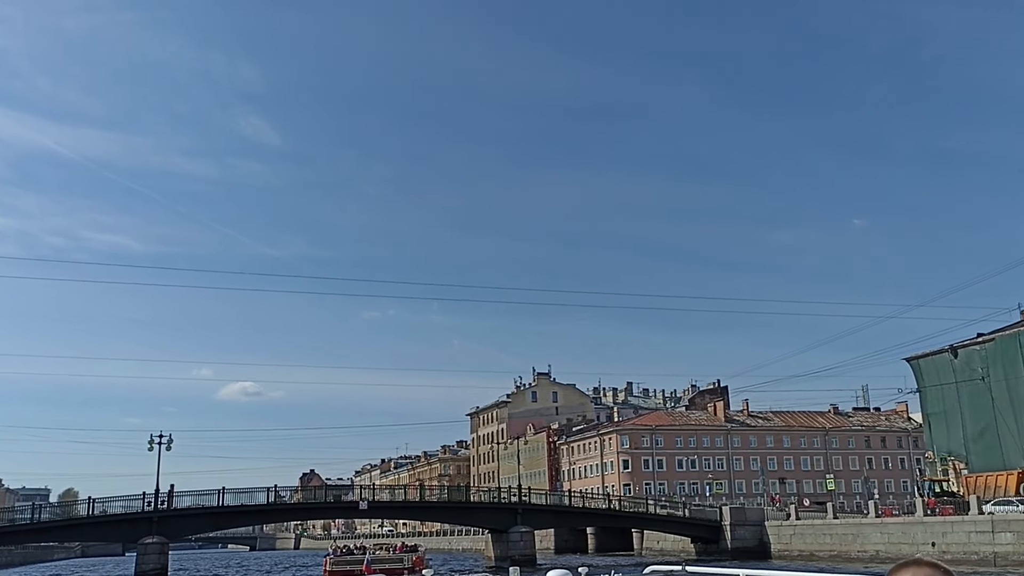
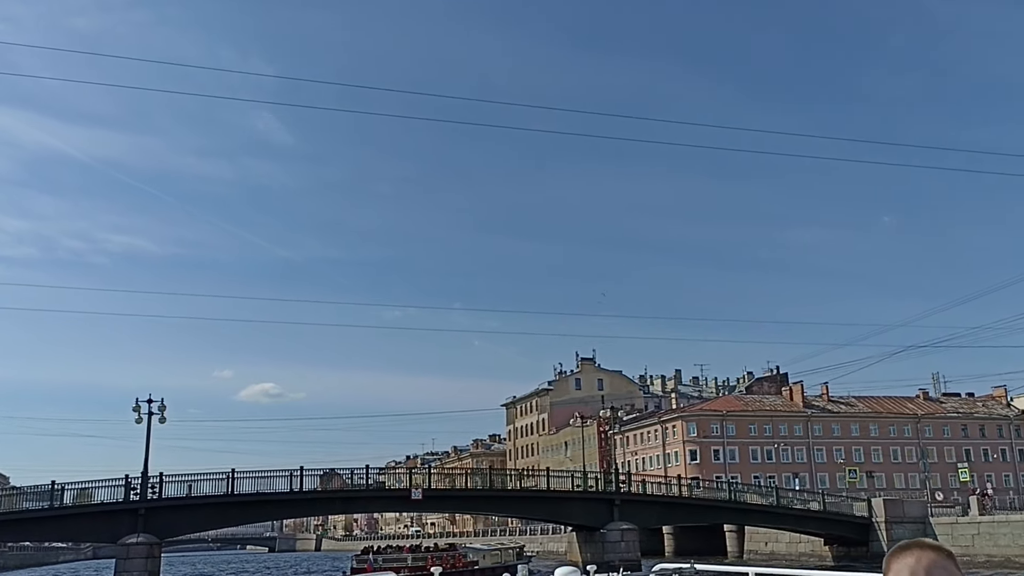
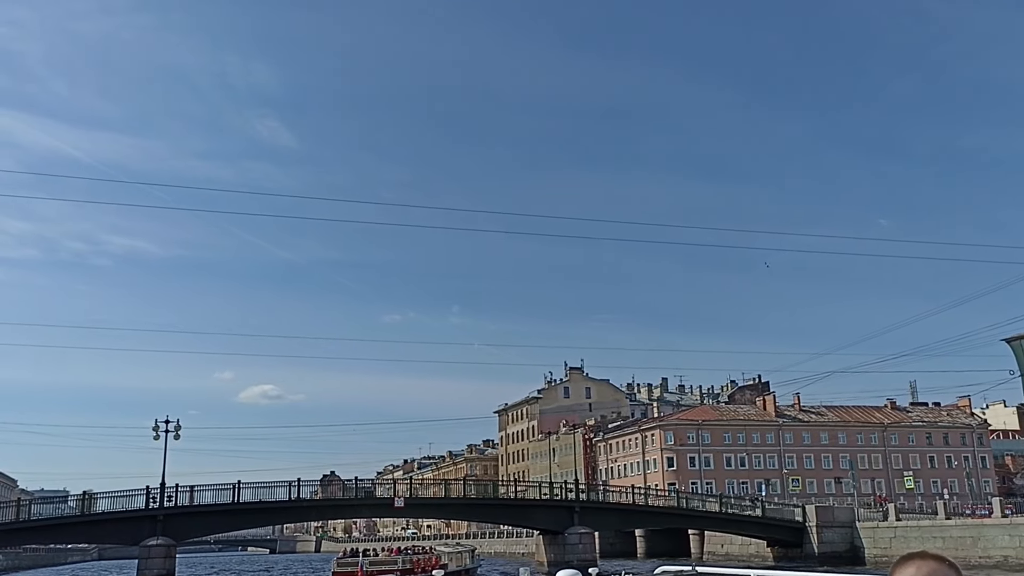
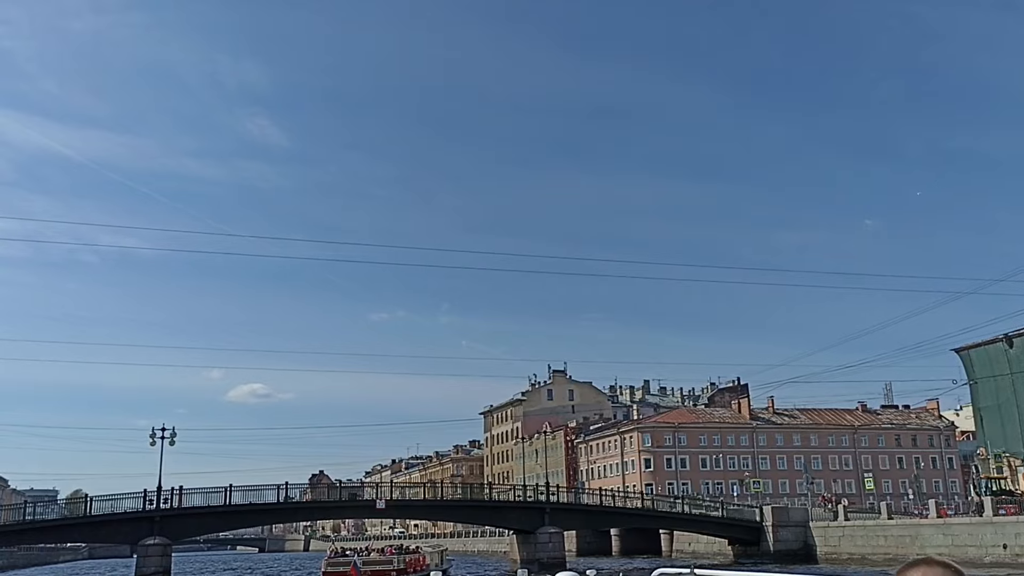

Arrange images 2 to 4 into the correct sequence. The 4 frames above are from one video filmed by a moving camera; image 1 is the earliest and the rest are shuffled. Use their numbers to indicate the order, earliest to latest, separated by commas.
4, 3, 2
